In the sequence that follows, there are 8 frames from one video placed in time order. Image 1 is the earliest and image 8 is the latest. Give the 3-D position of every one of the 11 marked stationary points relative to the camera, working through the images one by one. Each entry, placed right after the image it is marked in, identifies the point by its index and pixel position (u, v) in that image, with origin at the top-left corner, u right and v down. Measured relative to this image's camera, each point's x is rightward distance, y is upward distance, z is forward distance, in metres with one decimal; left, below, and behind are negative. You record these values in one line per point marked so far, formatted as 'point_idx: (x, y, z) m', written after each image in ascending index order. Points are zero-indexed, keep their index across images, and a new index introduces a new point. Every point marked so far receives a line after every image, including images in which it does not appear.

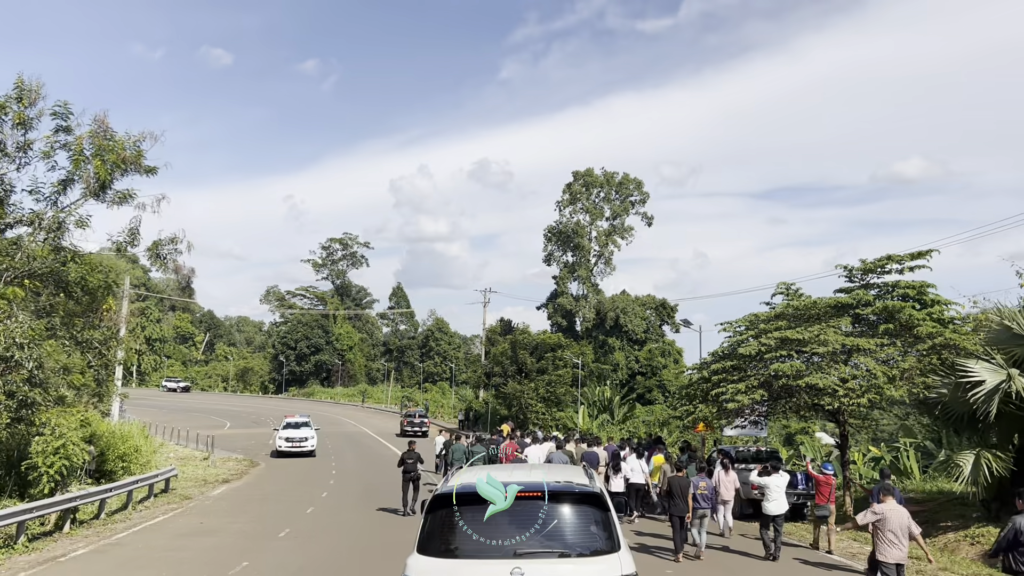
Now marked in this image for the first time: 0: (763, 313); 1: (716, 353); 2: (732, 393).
0: (+4.8, -0.5, +16.0) m
1: (+3.9, -1.3, +16.1) m
2: (+3.9, -1.8, +14.8) m
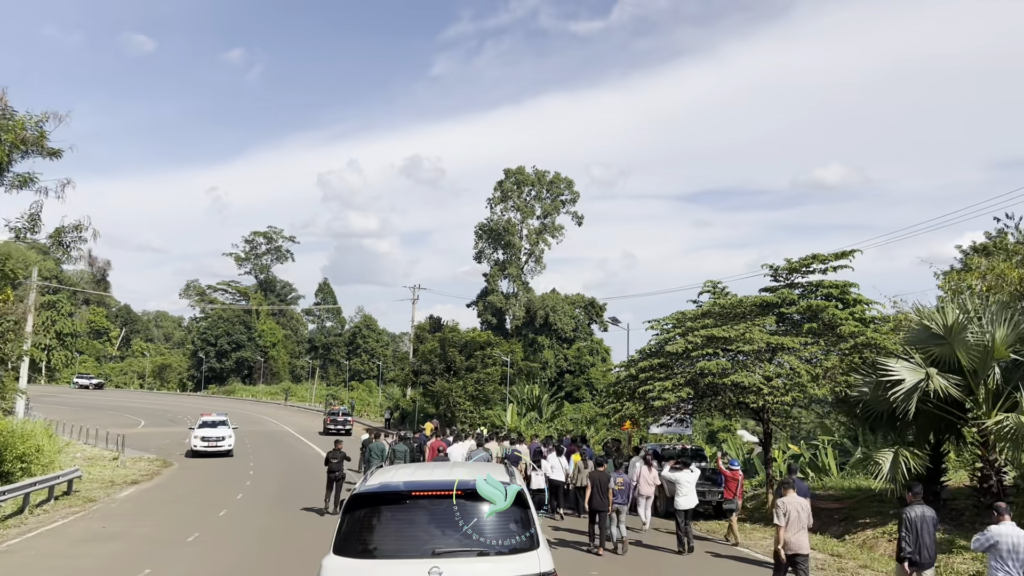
0: (+3.4, -0.4, +15.9) m
1: (+2.5, -1.2, +16.0) m
2: (+2.6, -1.8, +14.7) m
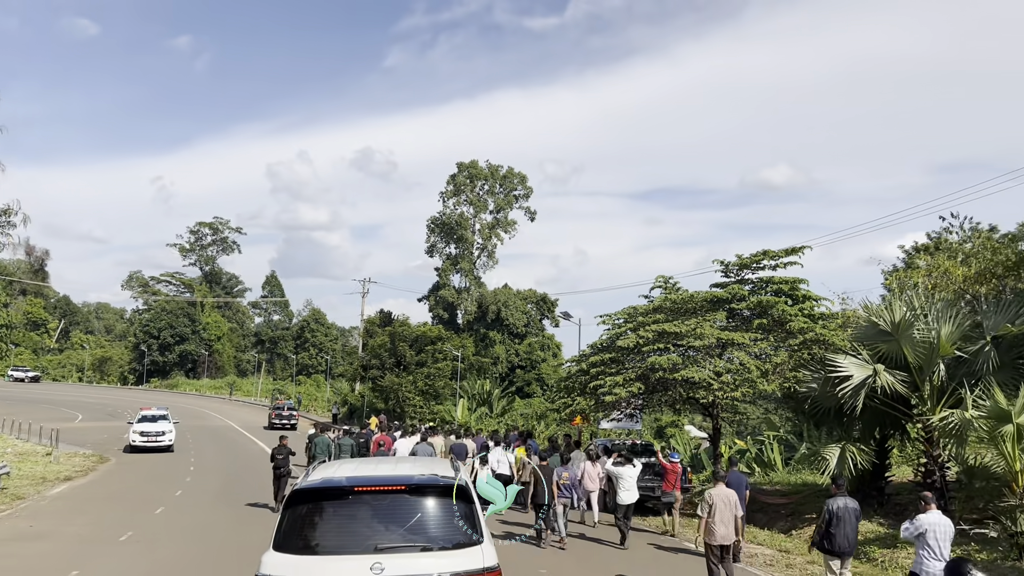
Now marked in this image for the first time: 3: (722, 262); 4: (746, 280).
0: (+2.5, -0.3, +15.8) m
1: (+1.6, -1.1, +15.9) m
2: (+1.7, -1.7, +14.5) m
3: (+4.0, +0.5, +15.9) m
4: (+4.4, +0.1, +15.8) m
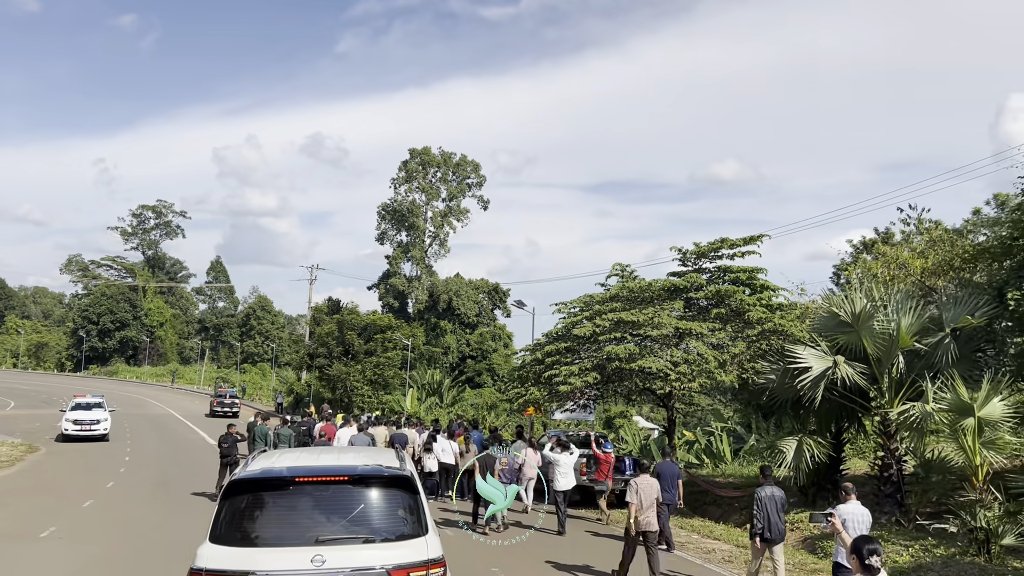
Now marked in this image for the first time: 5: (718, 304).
0: (+1.6, -0.1, +15.4) m
1: (+0.7, -0.9, +15.4) m
2: (+0.9, -1.5, +14.1) m
3: (+3.2, +0.7, +15.6) m
4: (+3.6, +0.3, +15.5) m
5: (+3.7, -0.3, +15.0) m
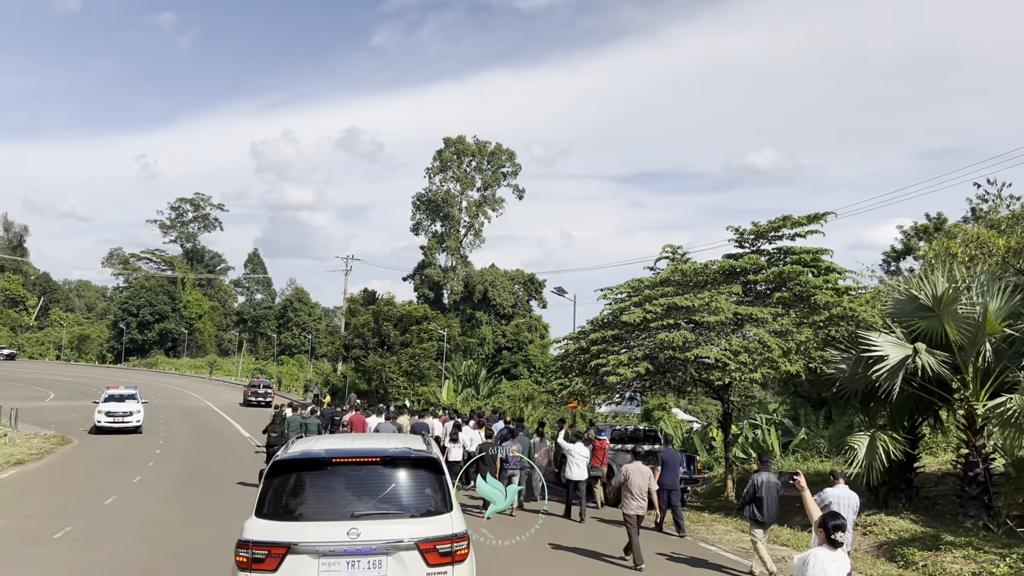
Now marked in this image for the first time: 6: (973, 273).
0: (+2.3, +0.2, +14.3) m
1: (+1.4, -0.6, +14.4) m
2: (+1.6, -1.2, +13.1) m
3: (+3.9, +1.0, +14.5) m
4: (+4.3, +0.6, +14.4) m
5: (+4.4, 0.0, +13.8) m
6: (+6.7, +0.2, +12.1) m
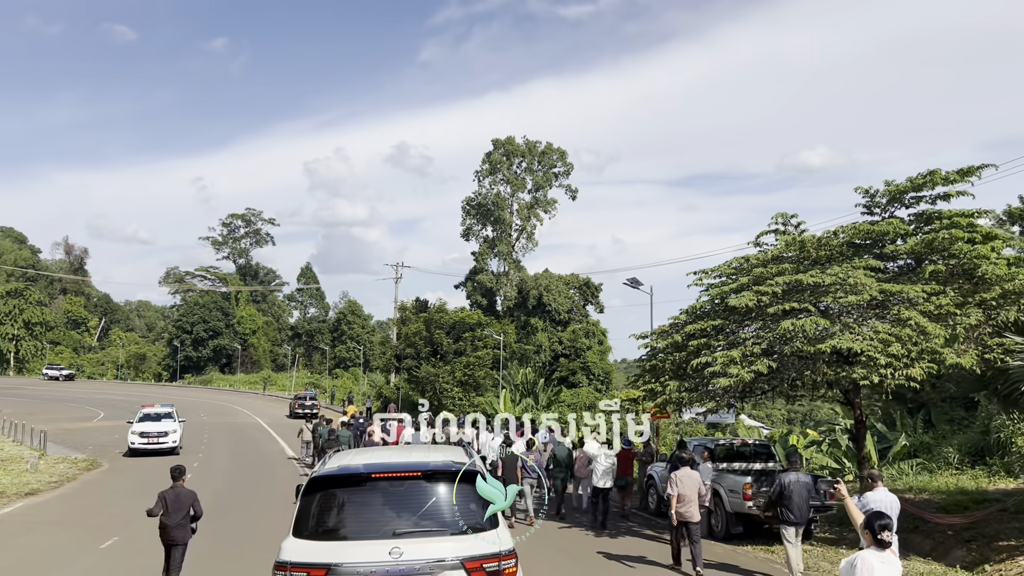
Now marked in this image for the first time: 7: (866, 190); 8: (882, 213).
0: (+3.3, +0.5, +11.5) m
1: (+2.5, -0.3, +11.6) m
2: (+2.5, -0.9, +10.3) m
3: (+4.9, +1.4, +11.6) m
4: (+5.3, +1.0, +11.4) m
5: (+5.4, +0.4, +10.9) m
6: (+7.6, +0.7, +9.0) m
7: (+4.9, +1.4, +11.6) m
8: (+5.1, +1.1, +11.6) m
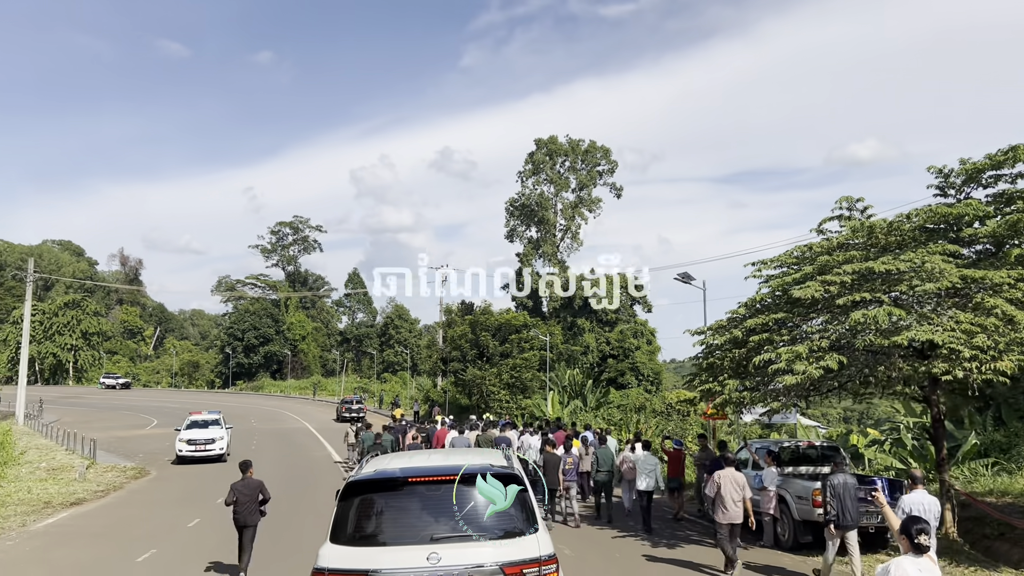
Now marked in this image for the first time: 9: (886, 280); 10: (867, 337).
0: (+3.9, +0.6, +10.7) m
1: (+3.1, -0.2, +10.9) m
2: (+3.1, -0.8, +9.5) m
3: (+5.4, +1.5, +10.7) m
4: (+5.8, +1.2, +10.5) m
5: (+5.9, +0.5, +10.0) m
6: (+8.0, +0.9, +8.0) m
7: (+5.4, +1.5, +10.7) m
8: (+5.7, +1.2, +10.7) m
9: (+4.2, +0.1, +9.5) m
10: (+3.9, -0.5, +9.1) m
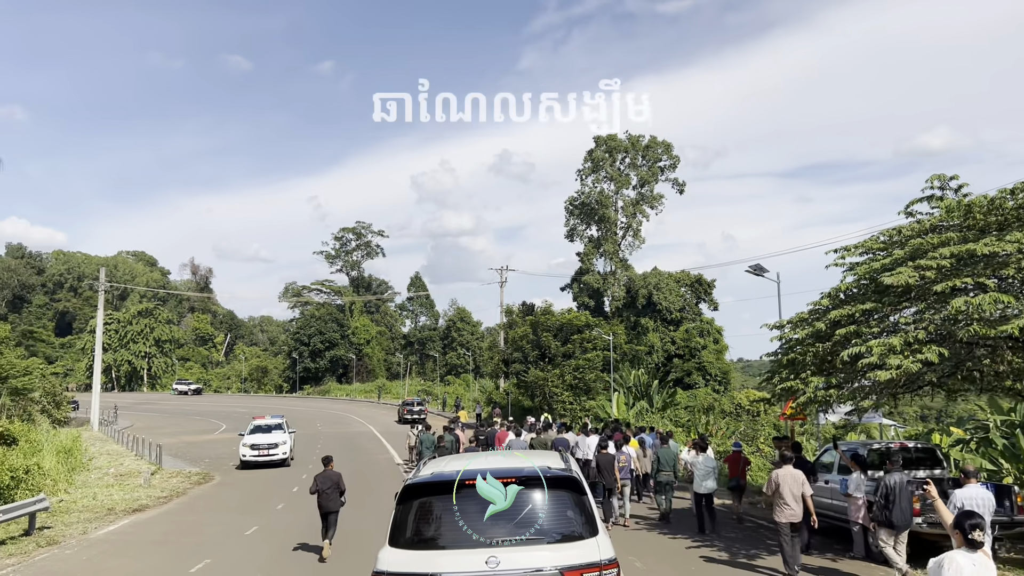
0: (+4.6, +0.7, +9.8) m
1: (+3.8, -0.1, +10.0) m
2: (+3.7, -0.7, +8.6) m
3: (+6.1, +1.7, +9.6) m
4: (+6.5, +1.3, +9.4) m
5: (+6.6, +0.7, +8.8) m
6: (+8.5, +1.1, +6.8) m
7: (+6.1, +1.7, +9.6) m
8: (+6.4, +1.4, +9.6) m
9: (+4.8, +0.2, +8.5) m
10: (+4.5, -0.4, +8.2) m
